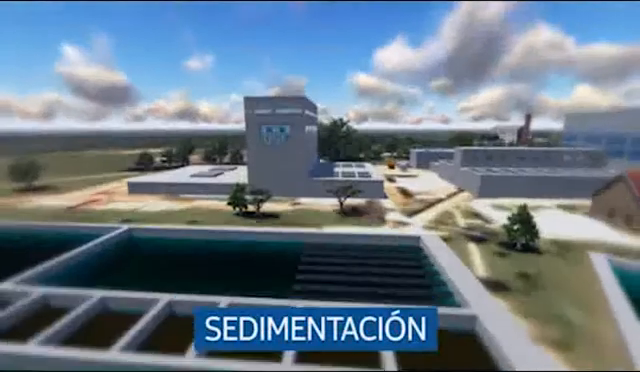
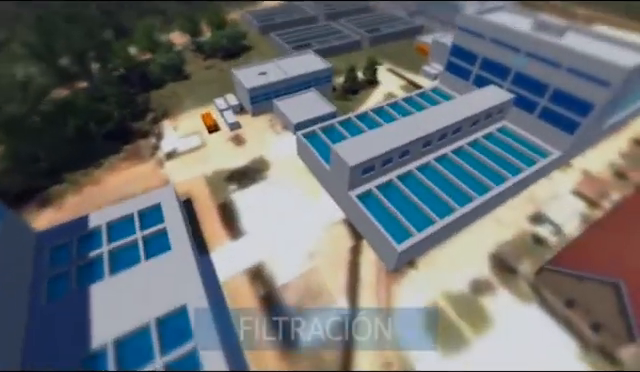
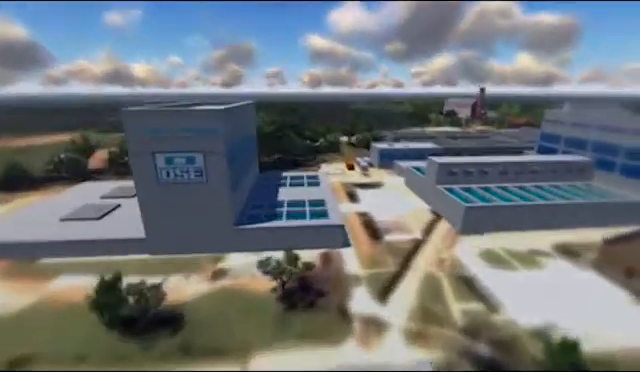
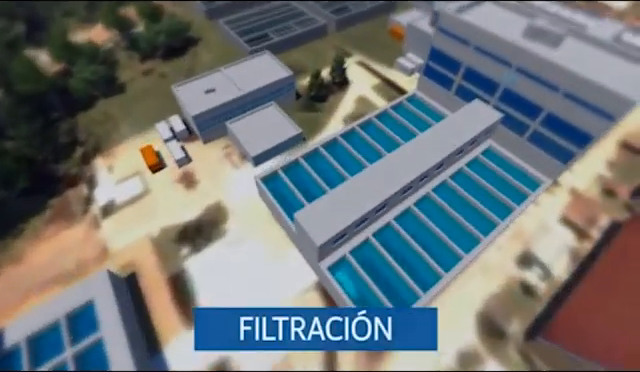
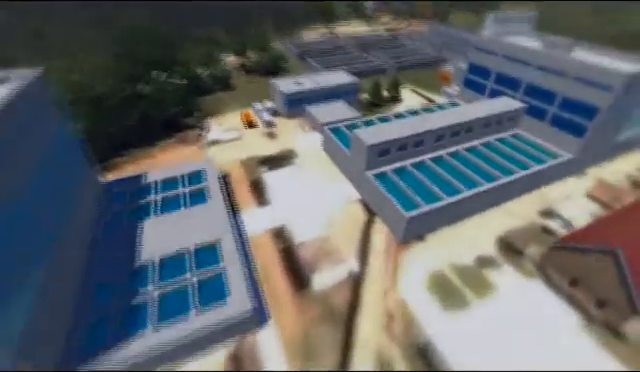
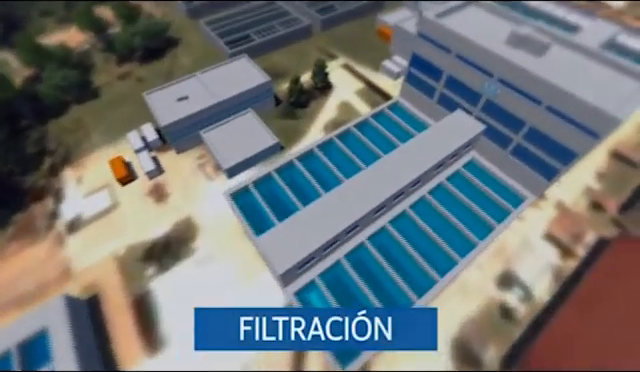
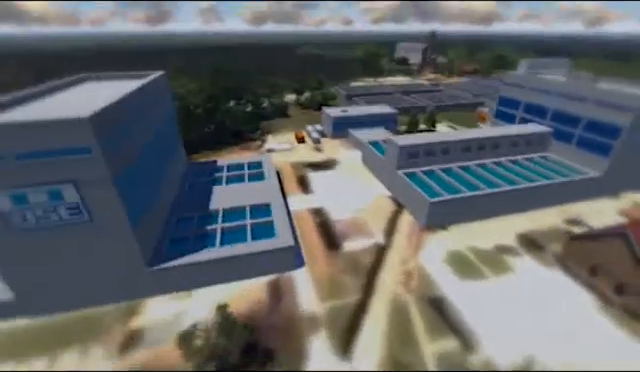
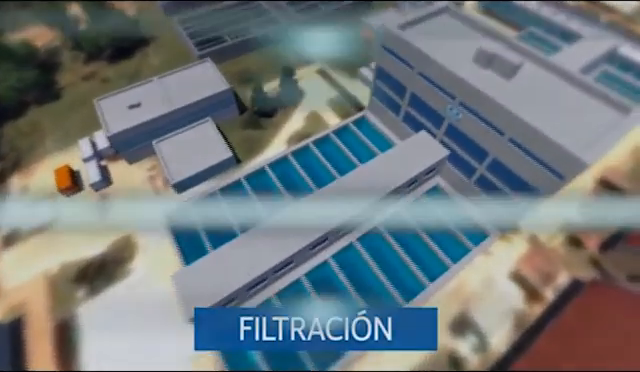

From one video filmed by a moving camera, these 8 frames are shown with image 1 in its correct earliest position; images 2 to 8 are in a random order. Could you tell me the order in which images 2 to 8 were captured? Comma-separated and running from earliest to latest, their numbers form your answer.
3, 7, 5, 2, 4, 6, 8
